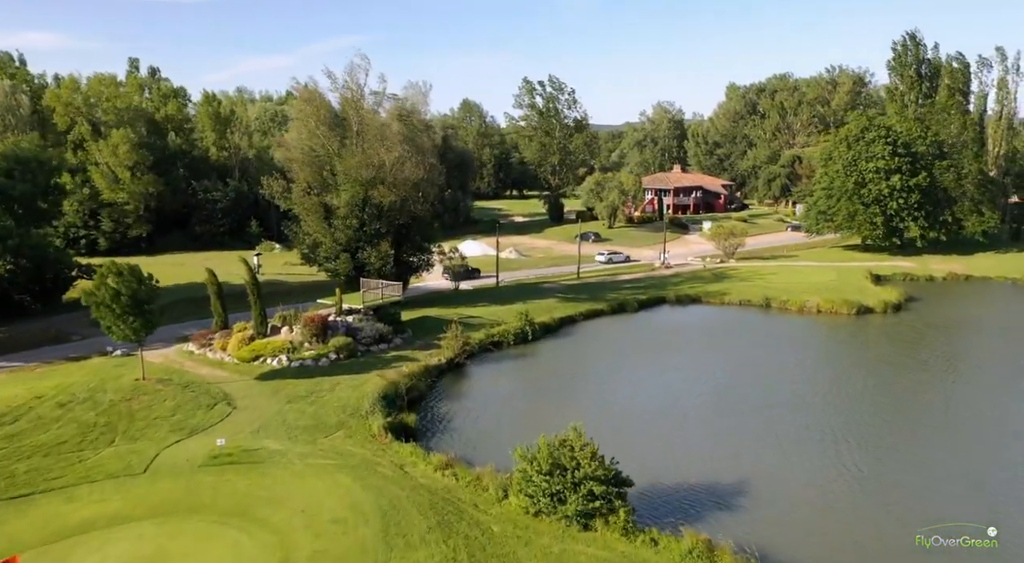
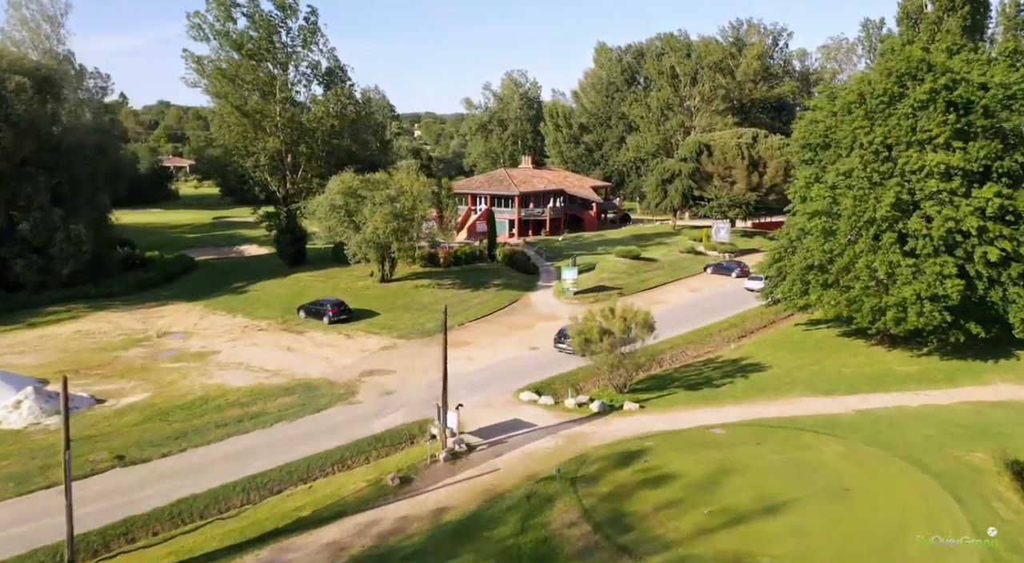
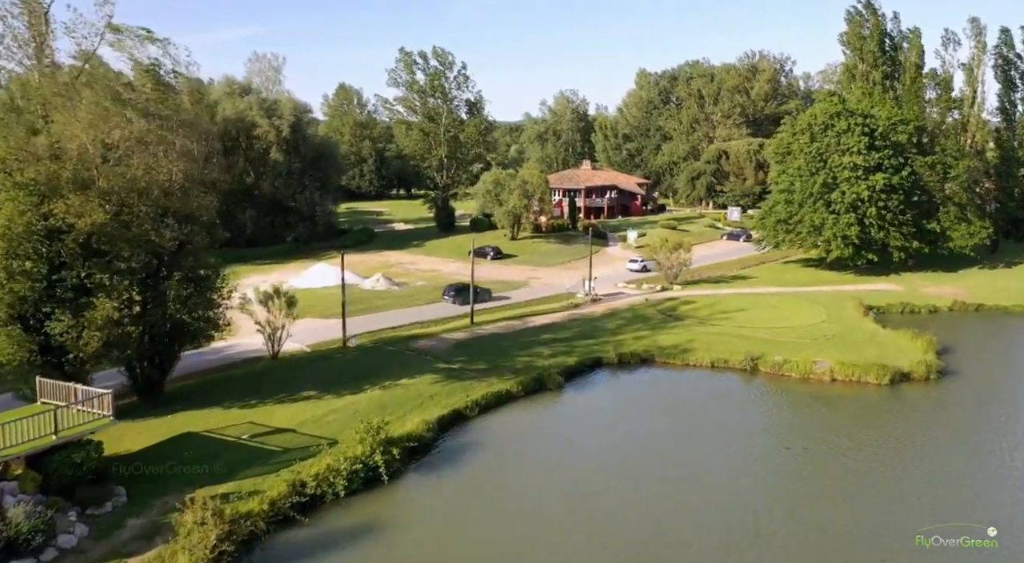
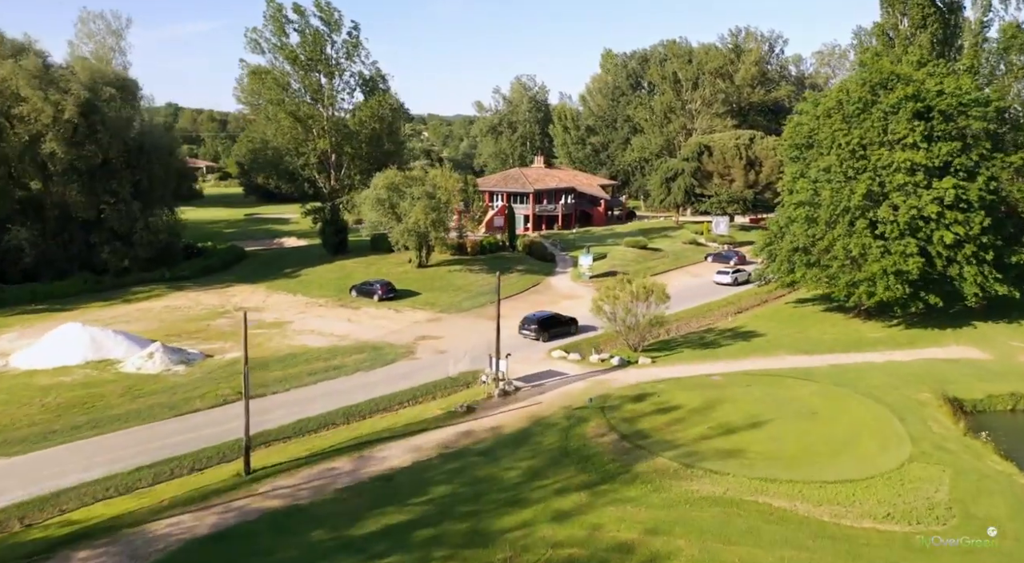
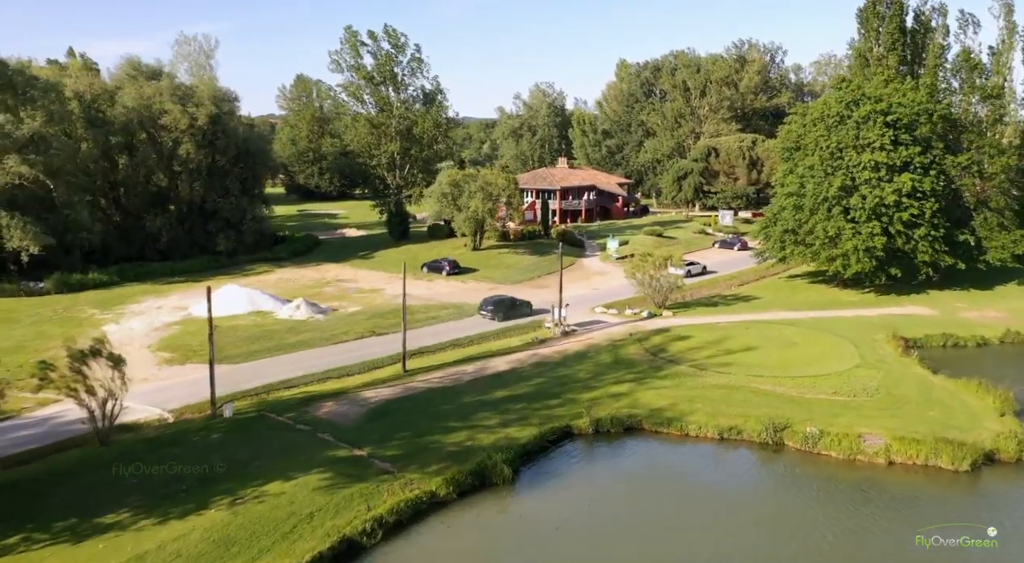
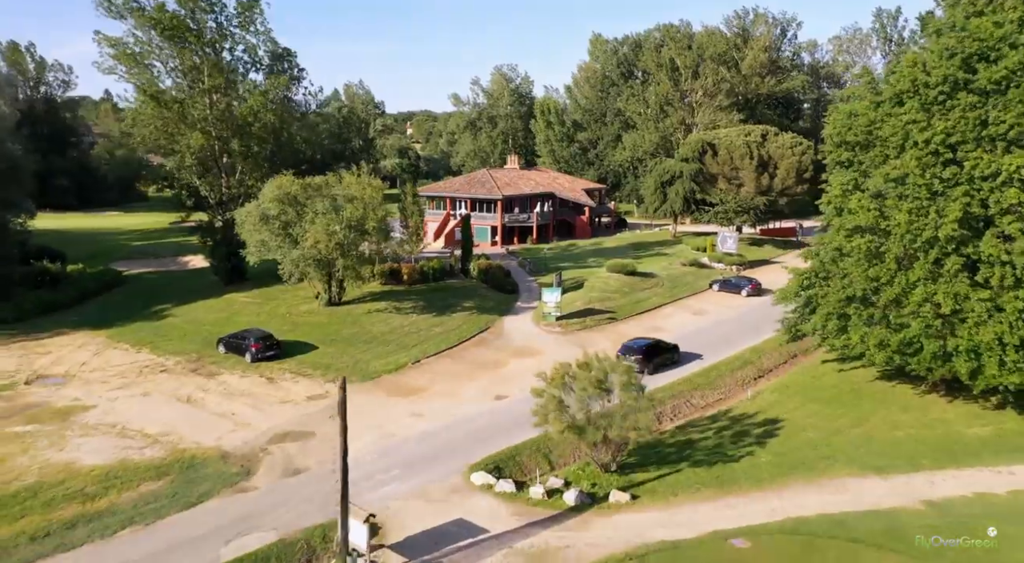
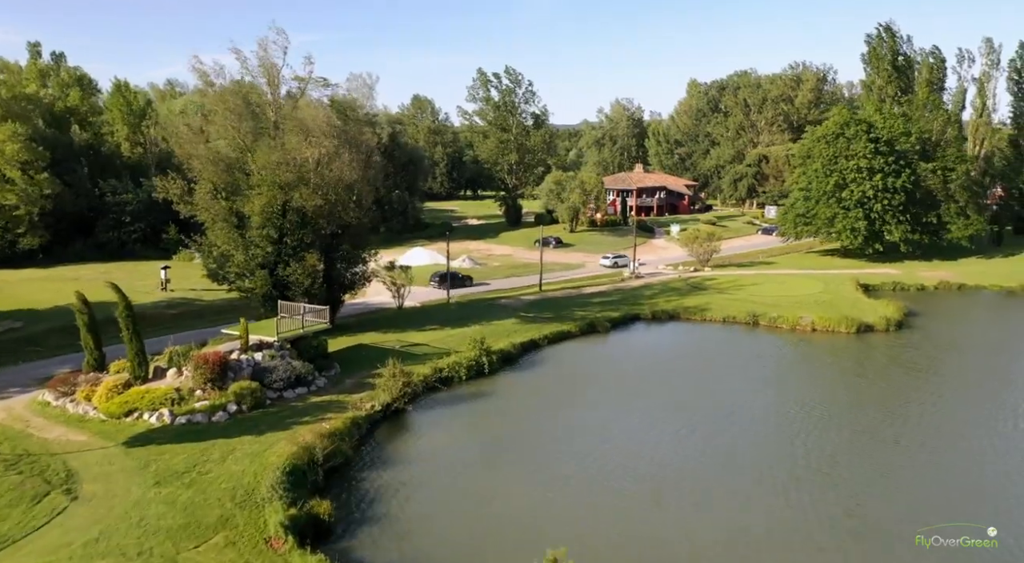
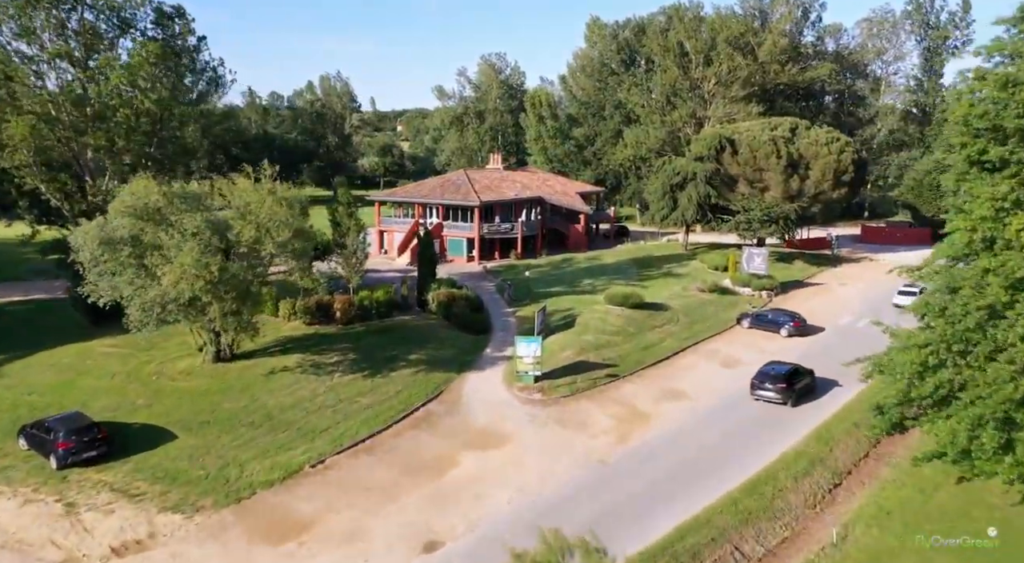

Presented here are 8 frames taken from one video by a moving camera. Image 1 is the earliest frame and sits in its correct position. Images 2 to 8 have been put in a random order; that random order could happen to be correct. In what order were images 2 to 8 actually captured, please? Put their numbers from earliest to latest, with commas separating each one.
7, 3, 5, 4, 2, 6, 8
